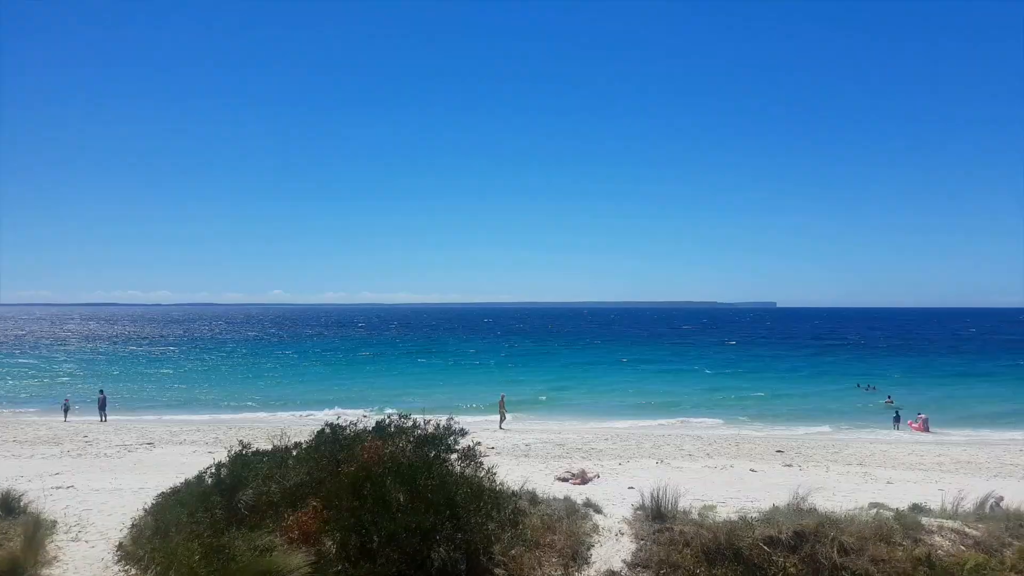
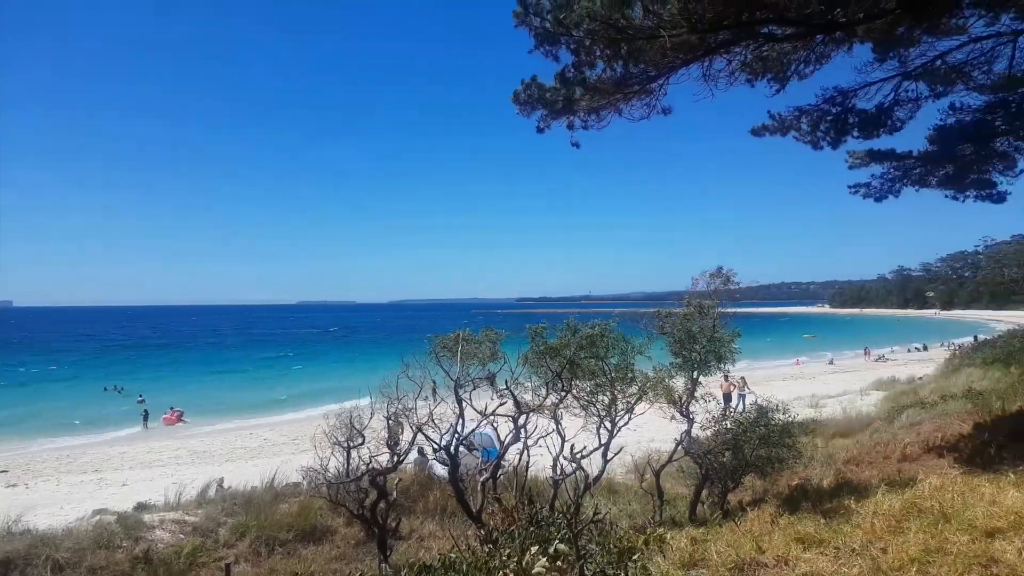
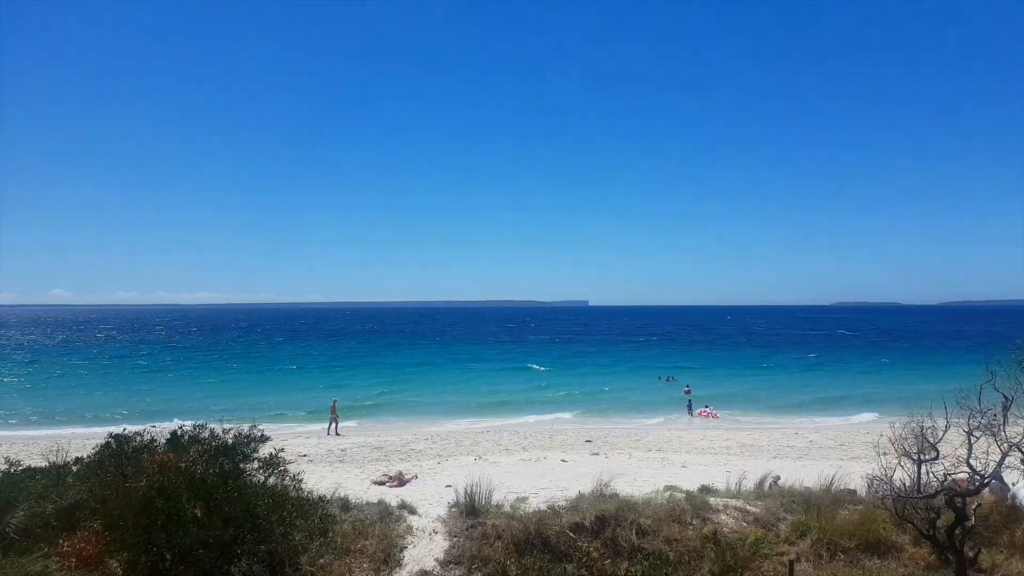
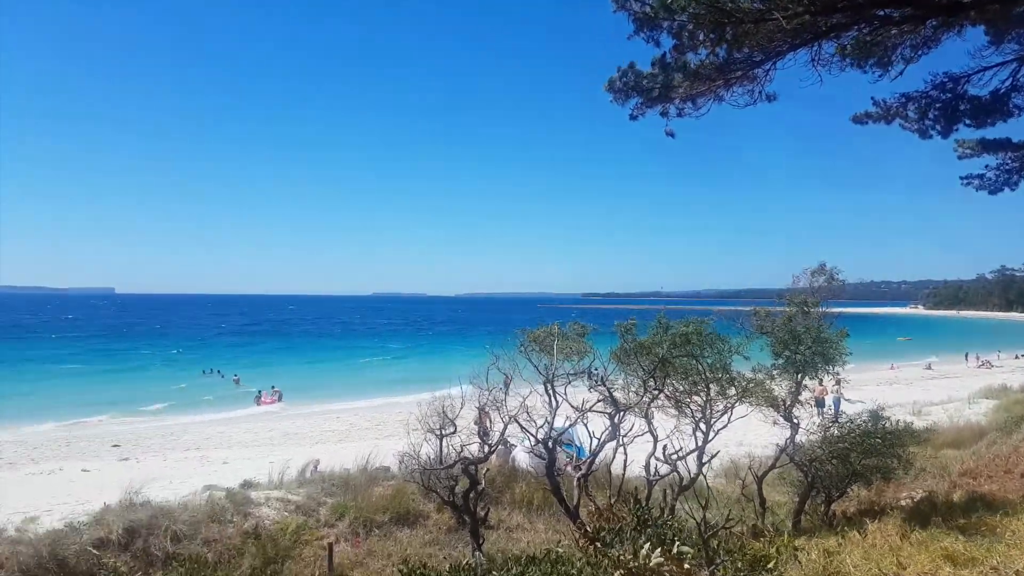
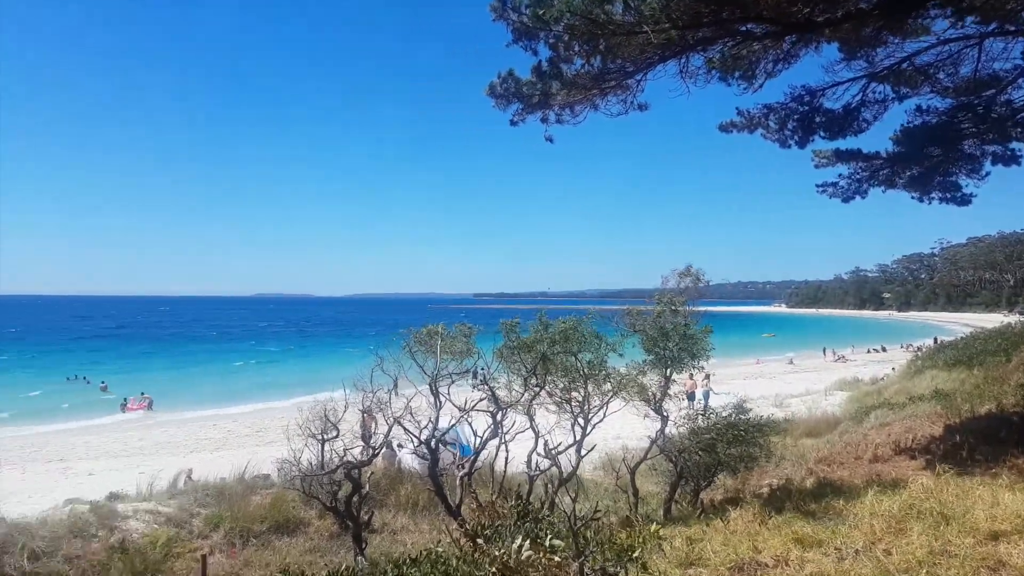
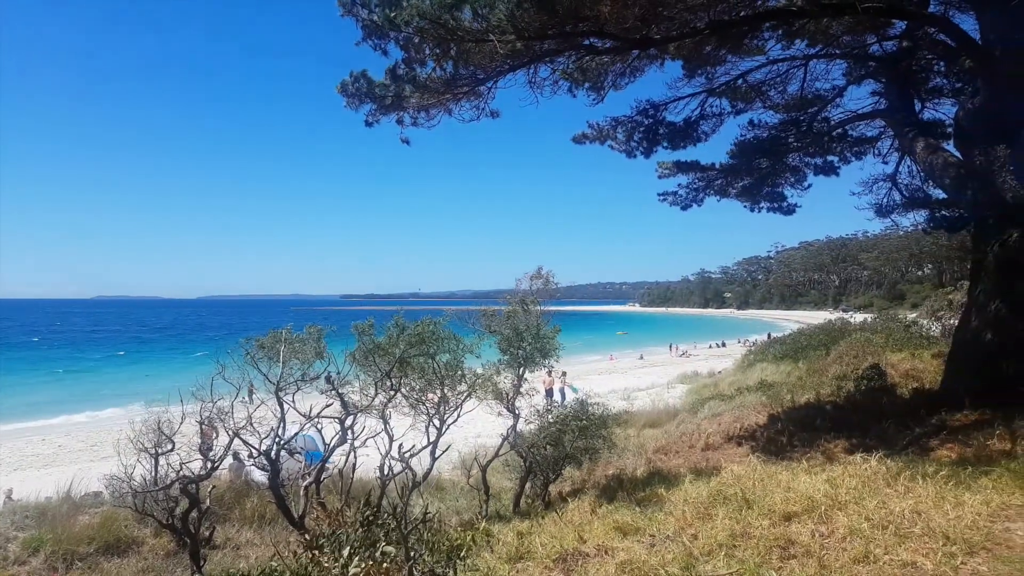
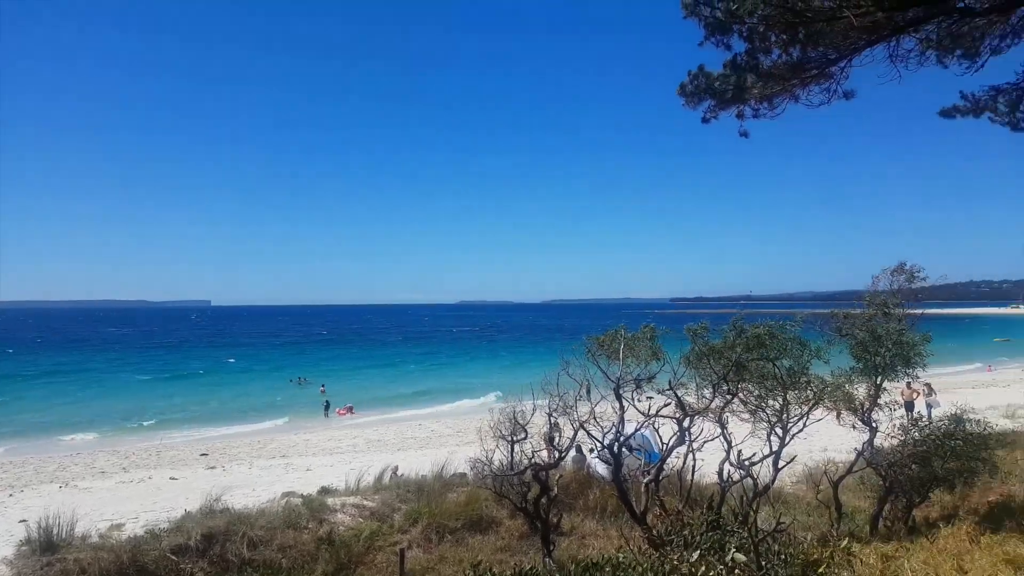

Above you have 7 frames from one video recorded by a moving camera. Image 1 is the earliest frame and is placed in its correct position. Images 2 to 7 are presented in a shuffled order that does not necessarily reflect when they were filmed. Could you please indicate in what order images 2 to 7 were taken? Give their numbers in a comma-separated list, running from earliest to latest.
3, 7, 2, 6, 5, 4
